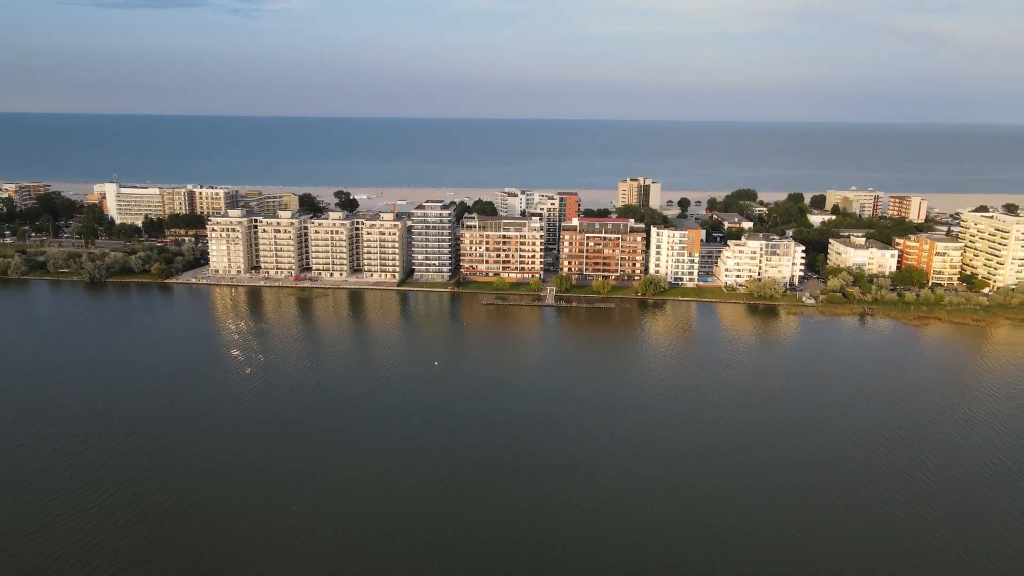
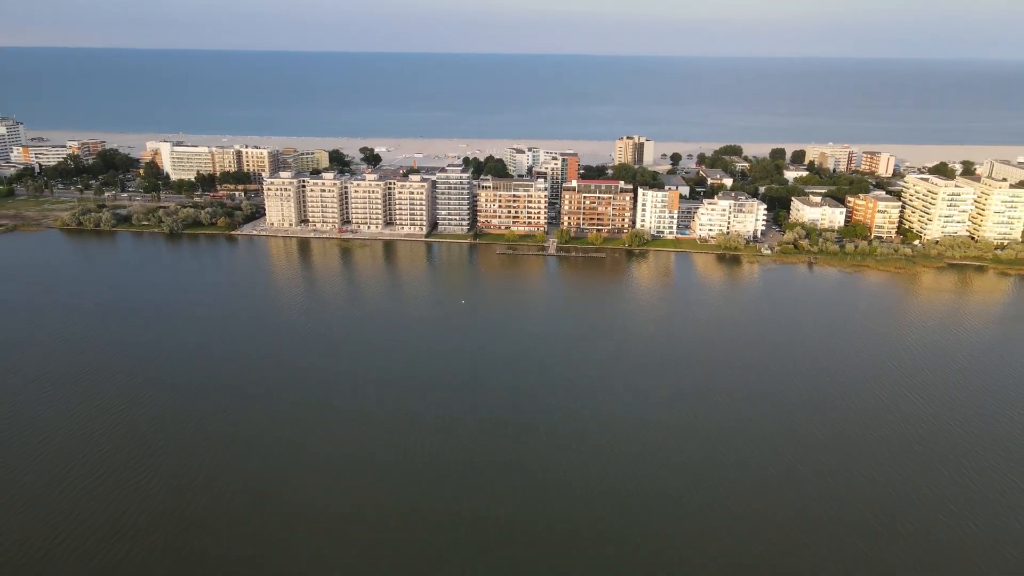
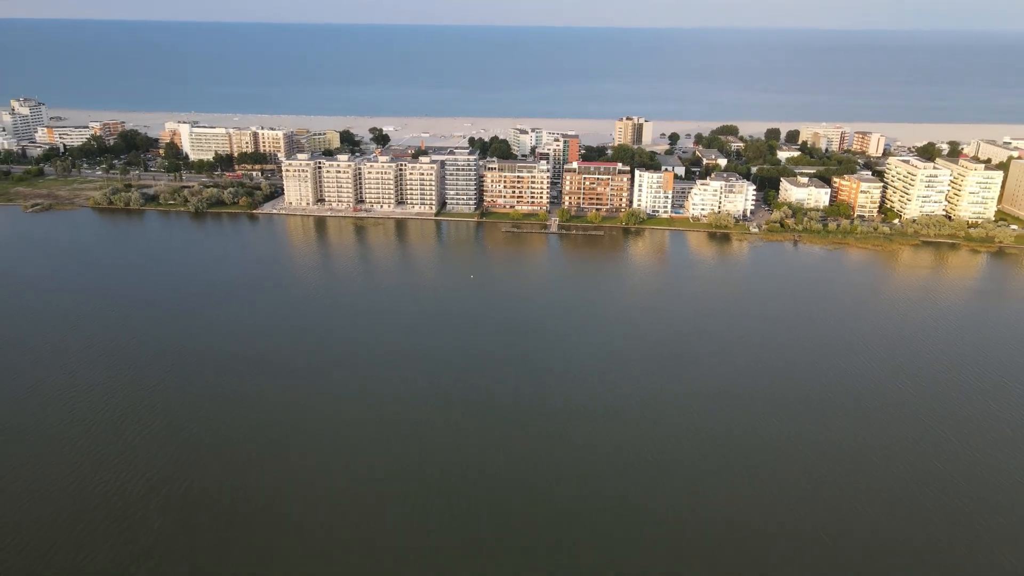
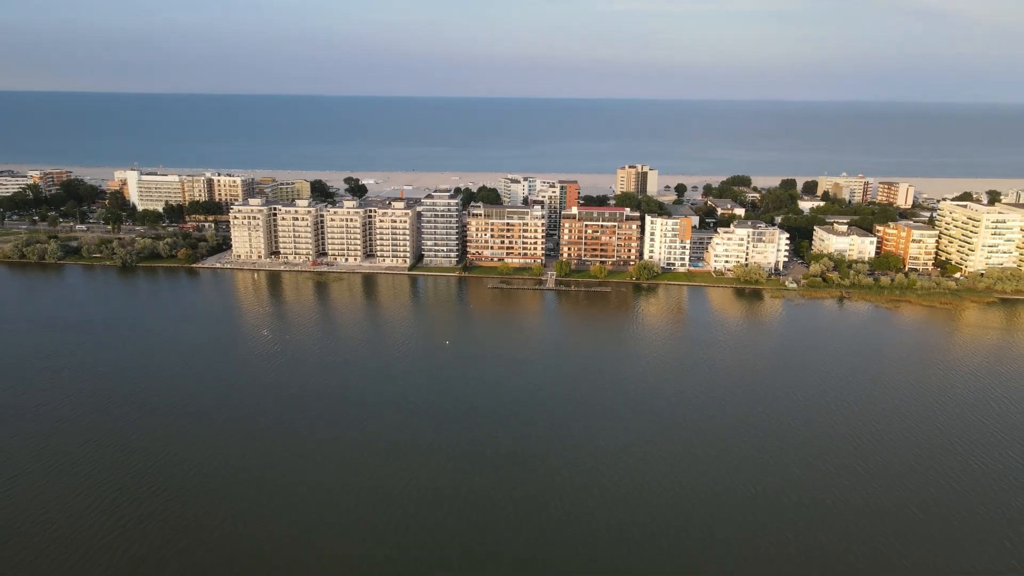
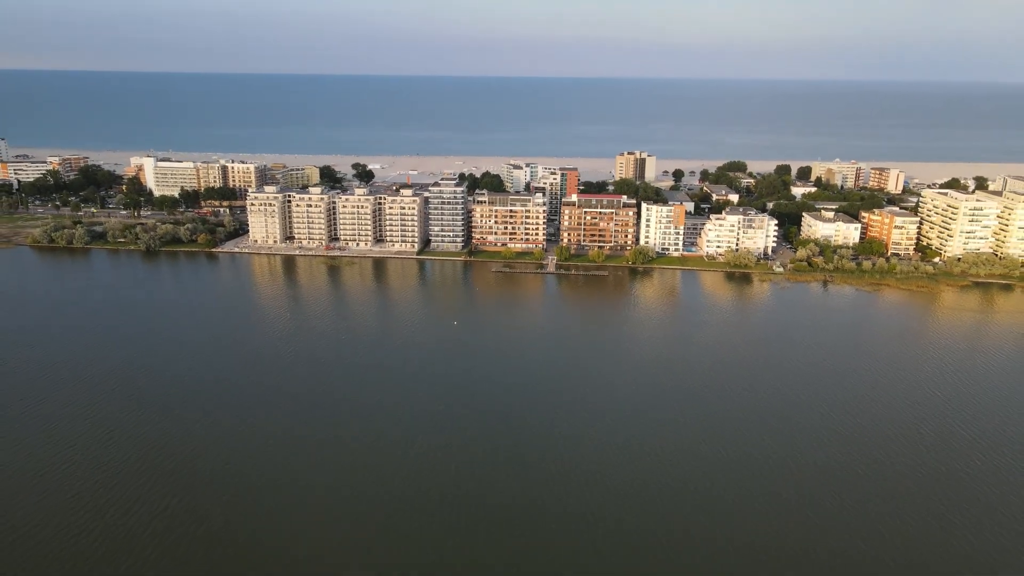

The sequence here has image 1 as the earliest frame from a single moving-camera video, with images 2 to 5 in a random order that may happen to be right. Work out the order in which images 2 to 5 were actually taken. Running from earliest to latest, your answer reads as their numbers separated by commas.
4, 5, 2, 3
